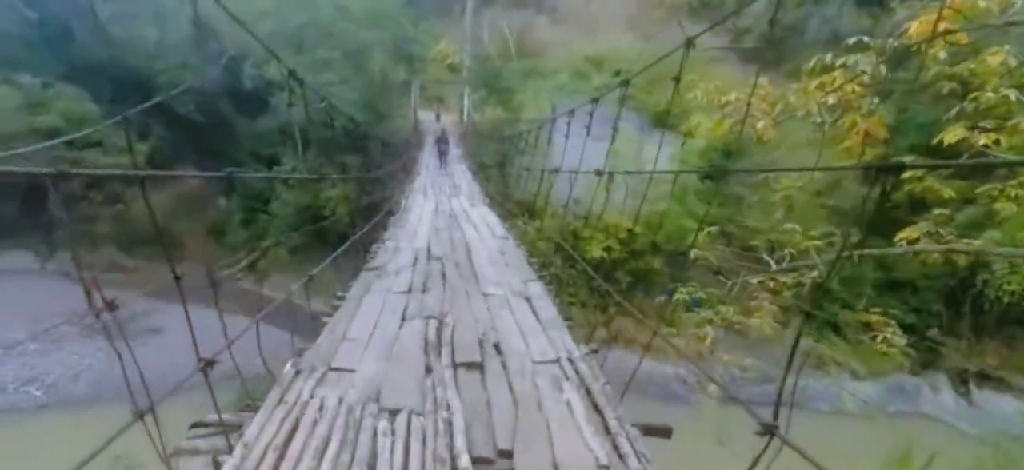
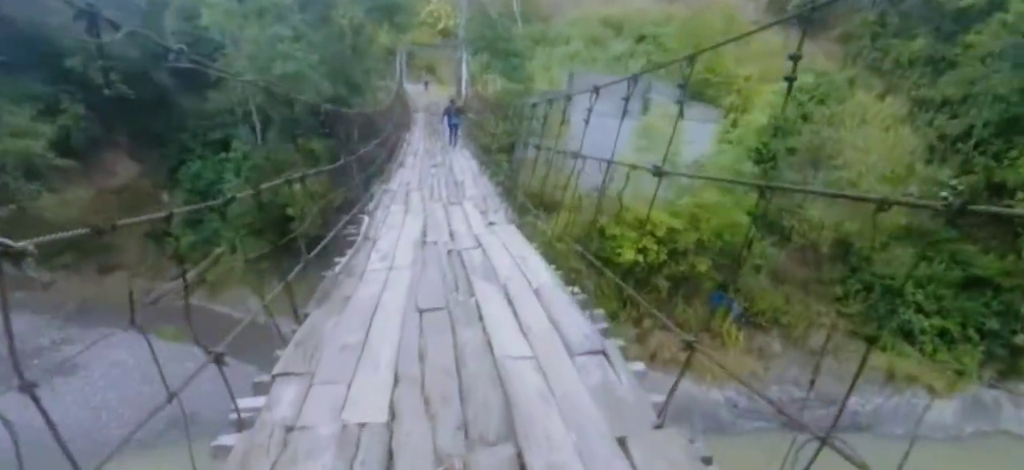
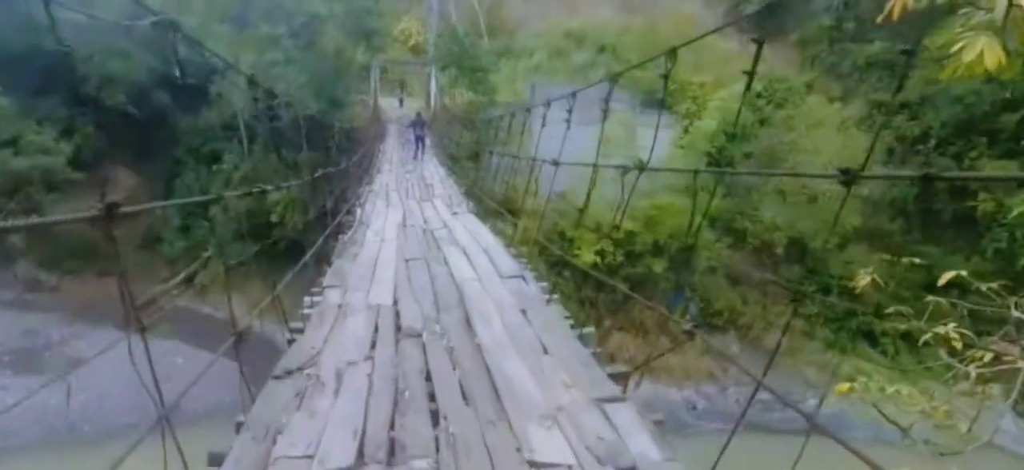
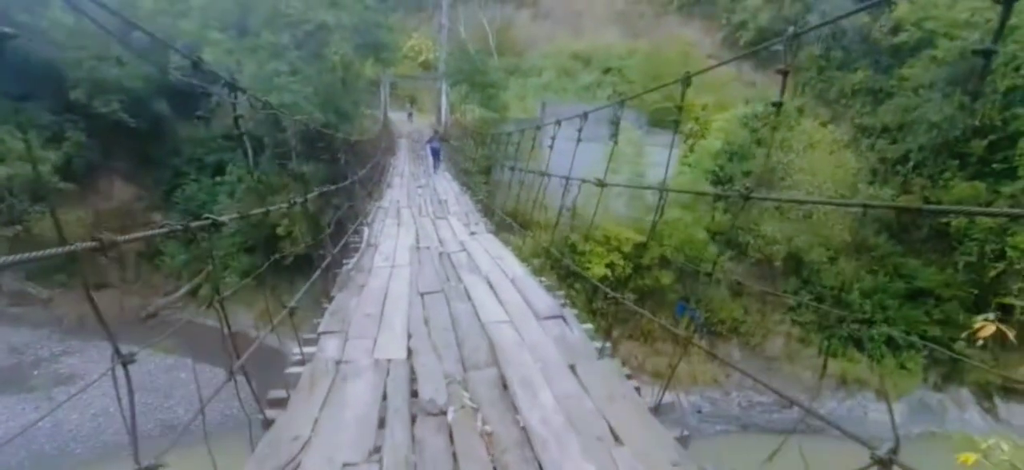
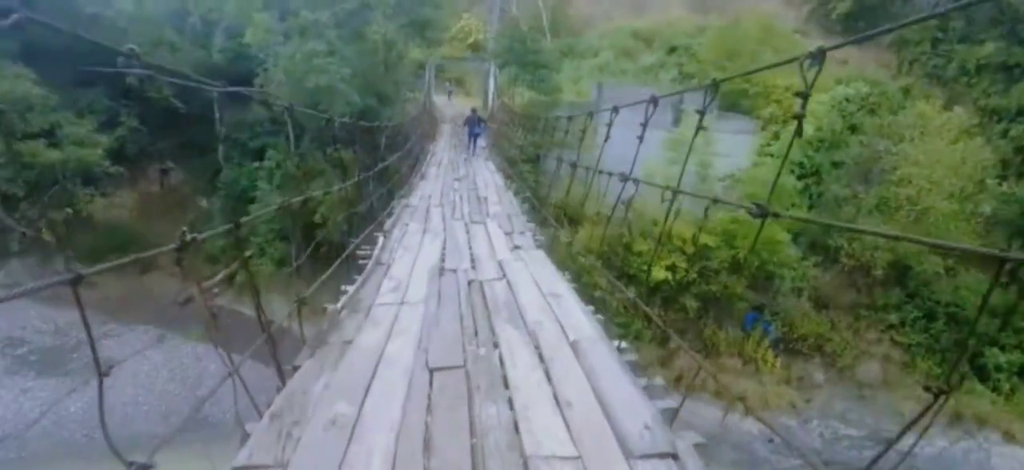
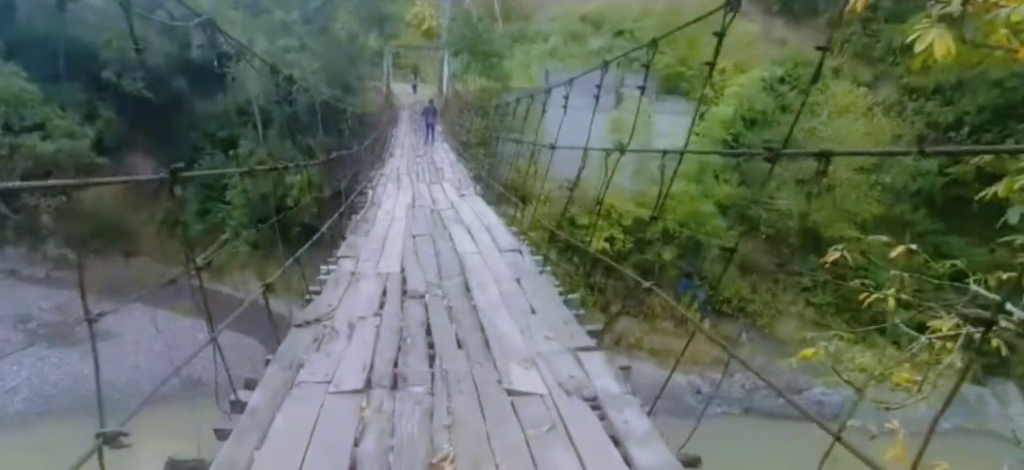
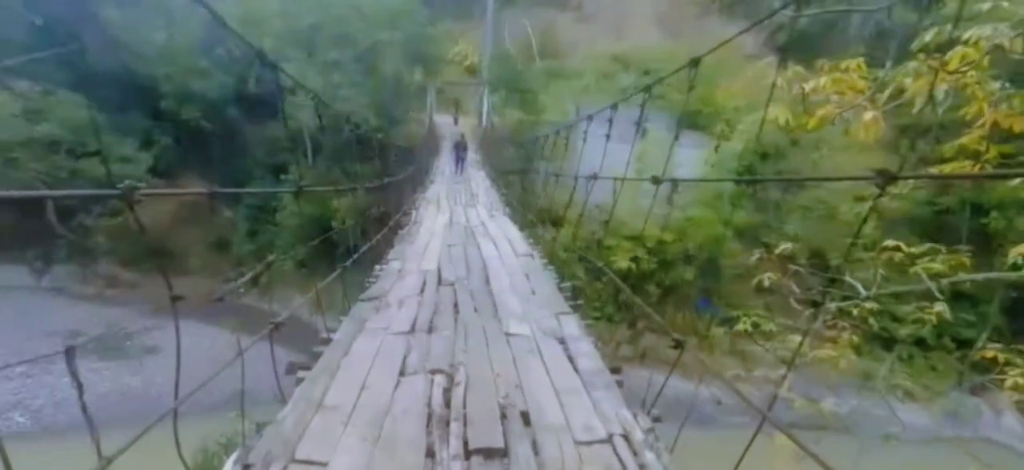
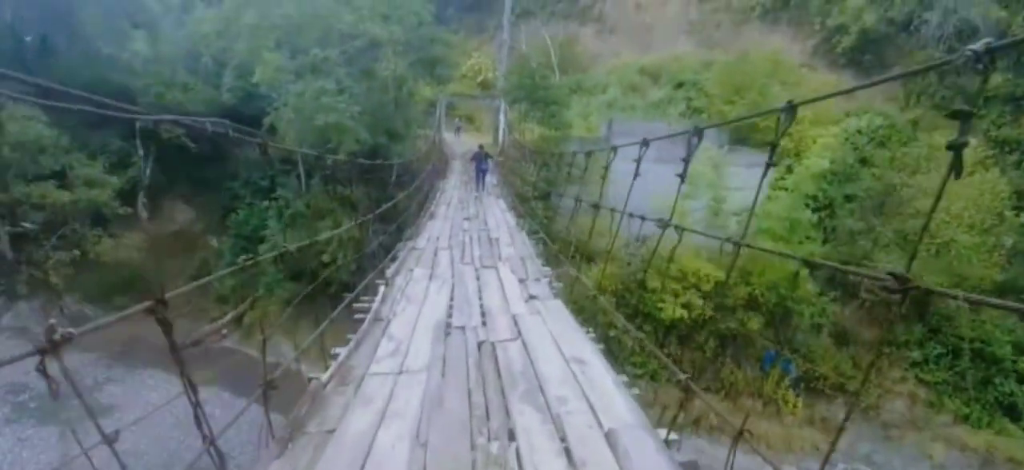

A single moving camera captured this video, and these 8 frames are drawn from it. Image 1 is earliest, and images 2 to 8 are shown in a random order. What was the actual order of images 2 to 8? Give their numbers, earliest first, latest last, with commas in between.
7, 6, 3, 4, 2, 5, 8
